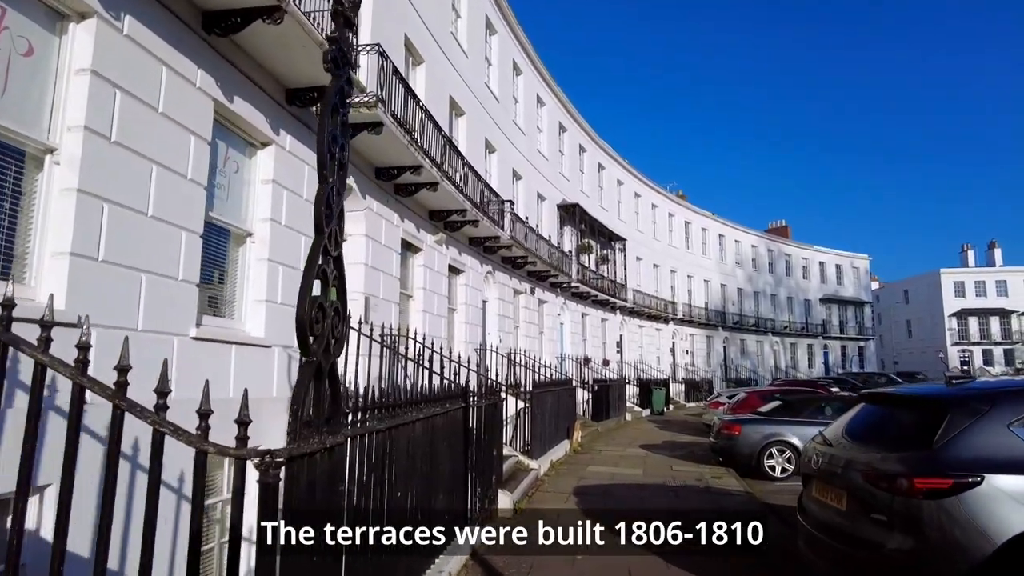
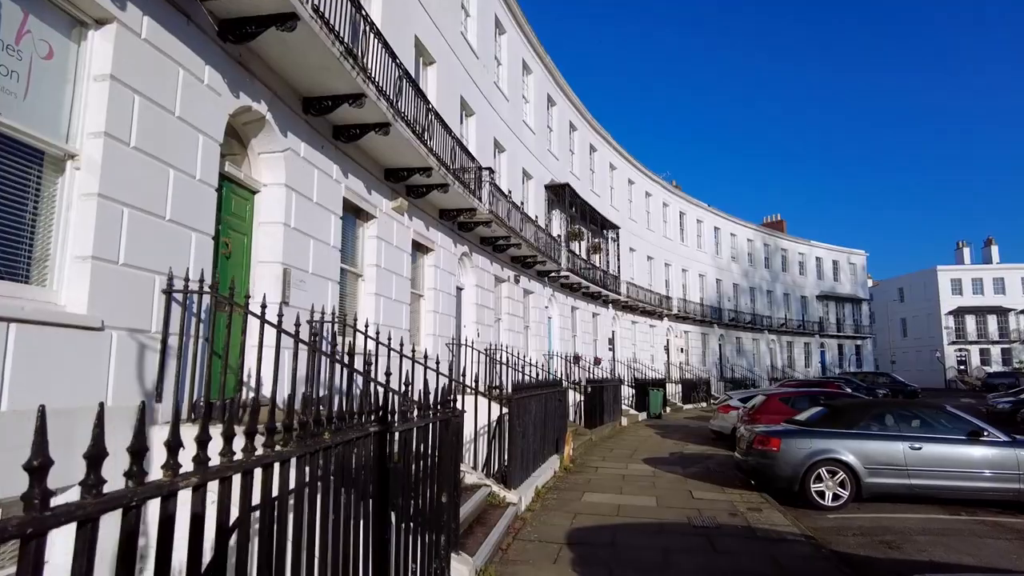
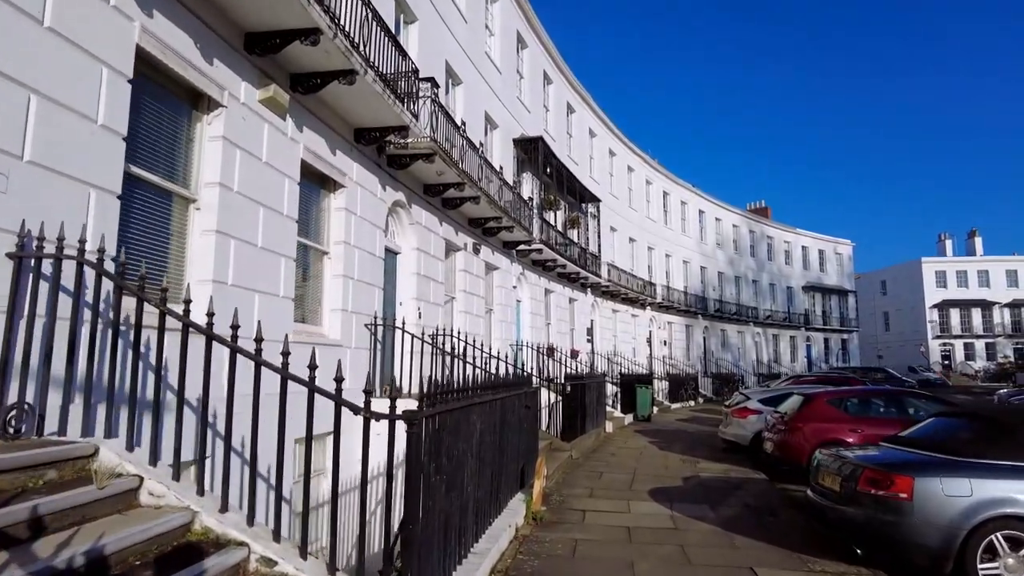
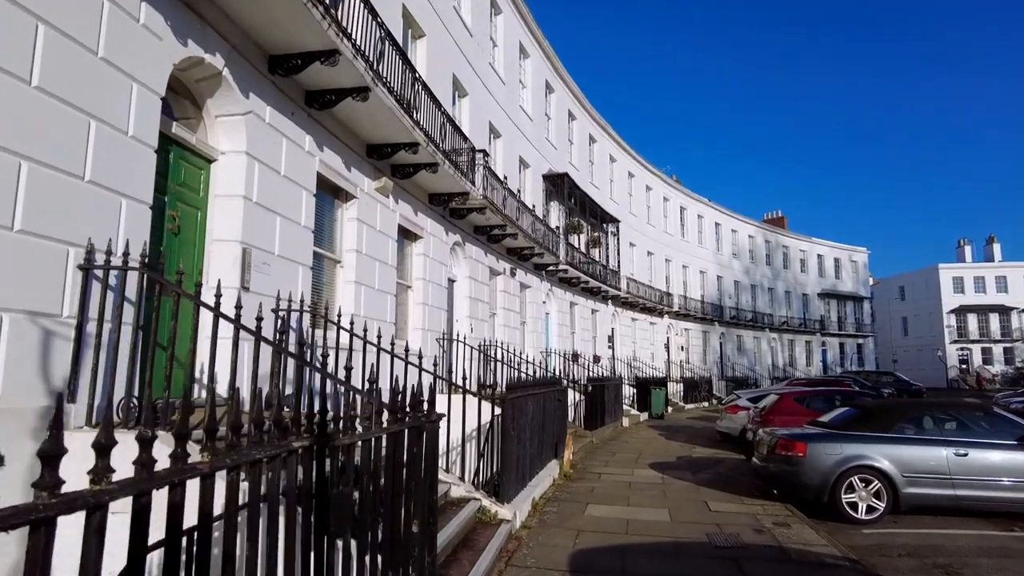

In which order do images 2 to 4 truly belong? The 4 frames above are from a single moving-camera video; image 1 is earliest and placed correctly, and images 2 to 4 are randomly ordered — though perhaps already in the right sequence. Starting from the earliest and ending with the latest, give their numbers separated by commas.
2, 4, 3
